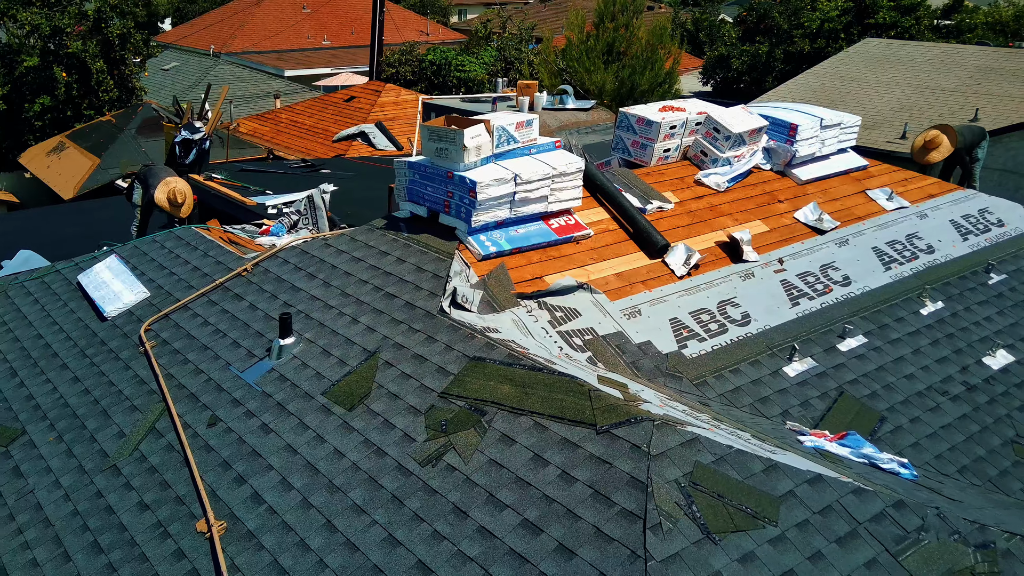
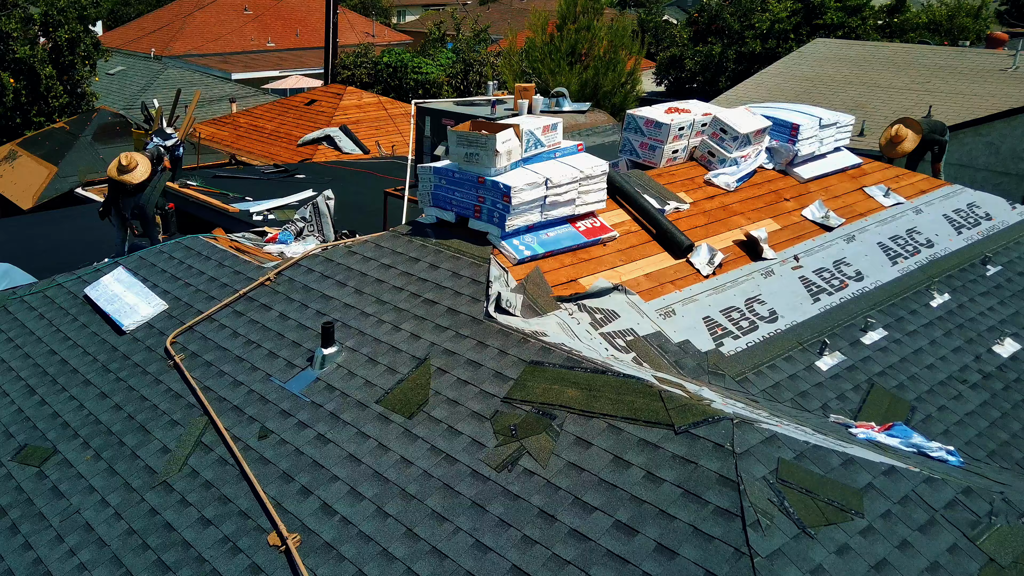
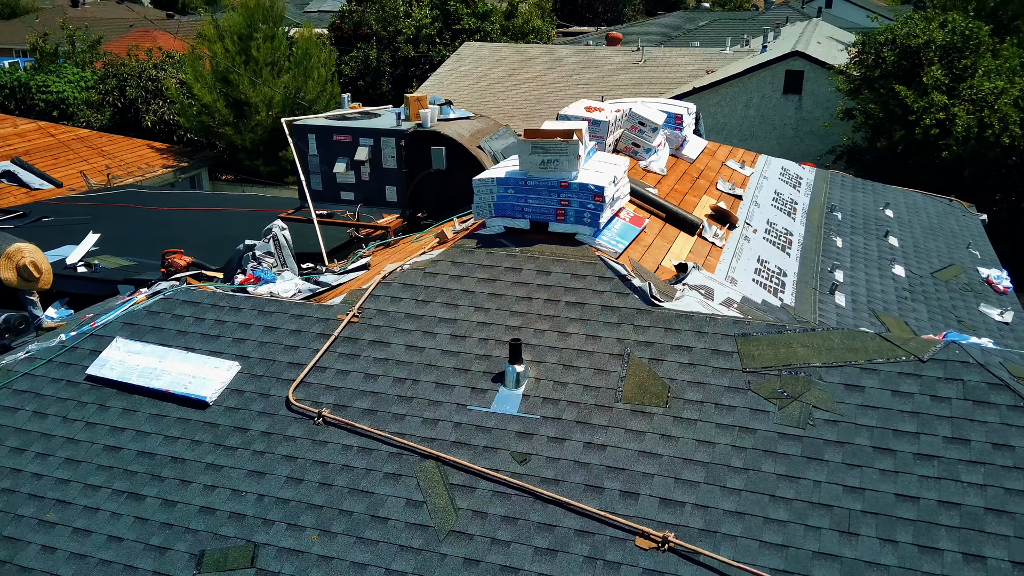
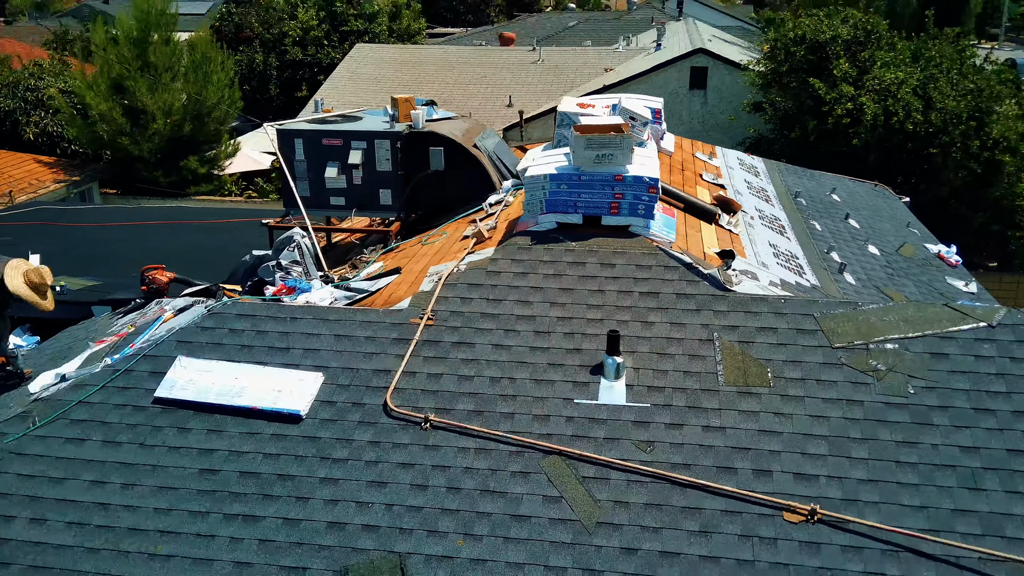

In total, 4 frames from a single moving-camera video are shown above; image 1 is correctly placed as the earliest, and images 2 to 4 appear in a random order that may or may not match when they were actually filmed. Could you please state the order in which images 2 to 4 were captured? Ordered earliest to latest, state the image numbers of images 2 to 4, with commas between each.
2, 3, 4
